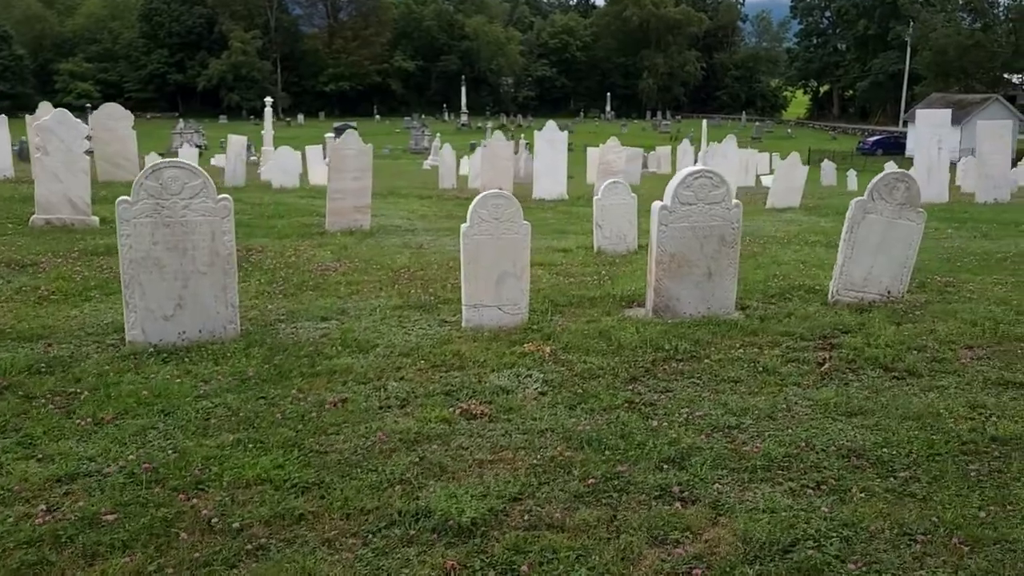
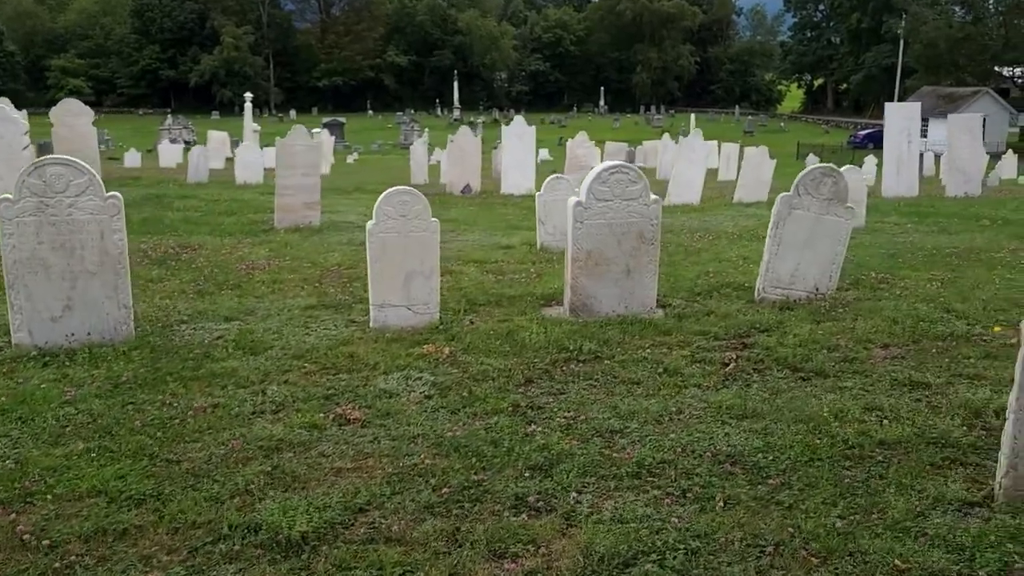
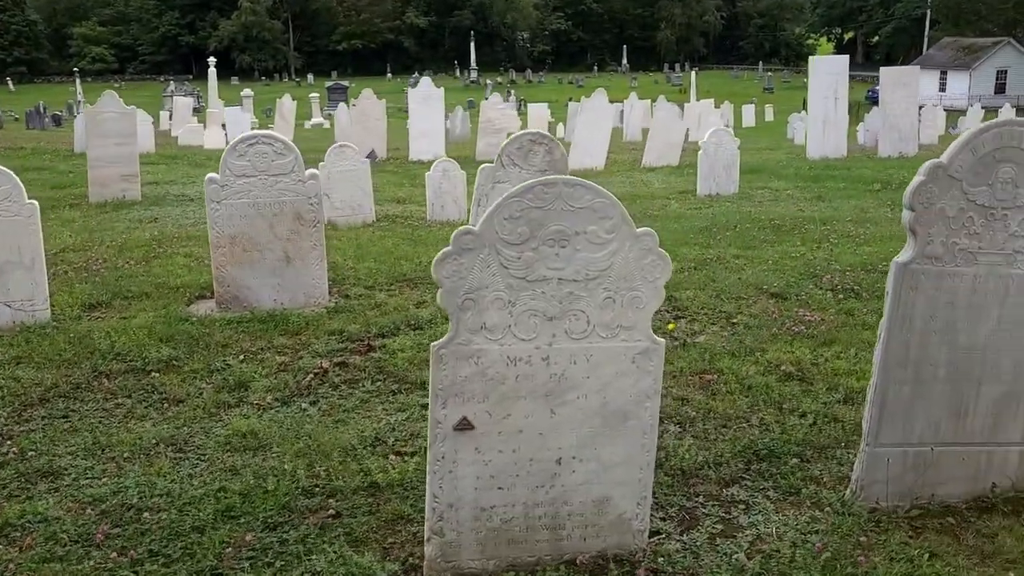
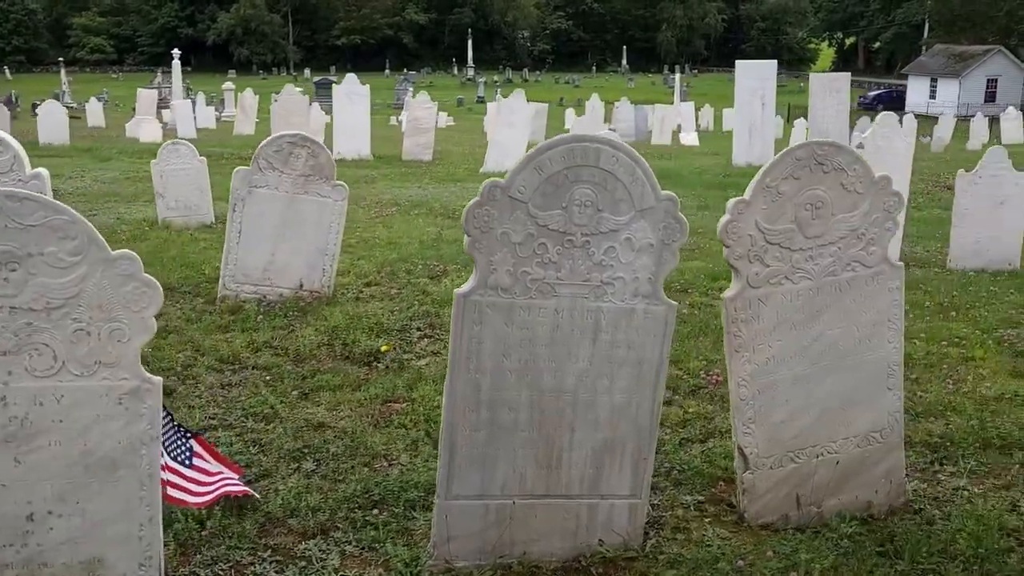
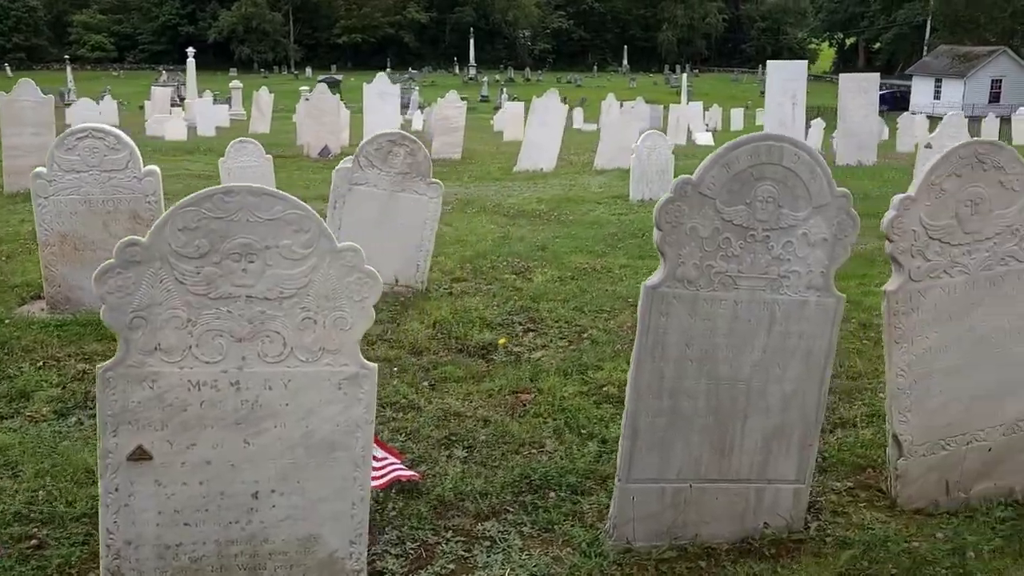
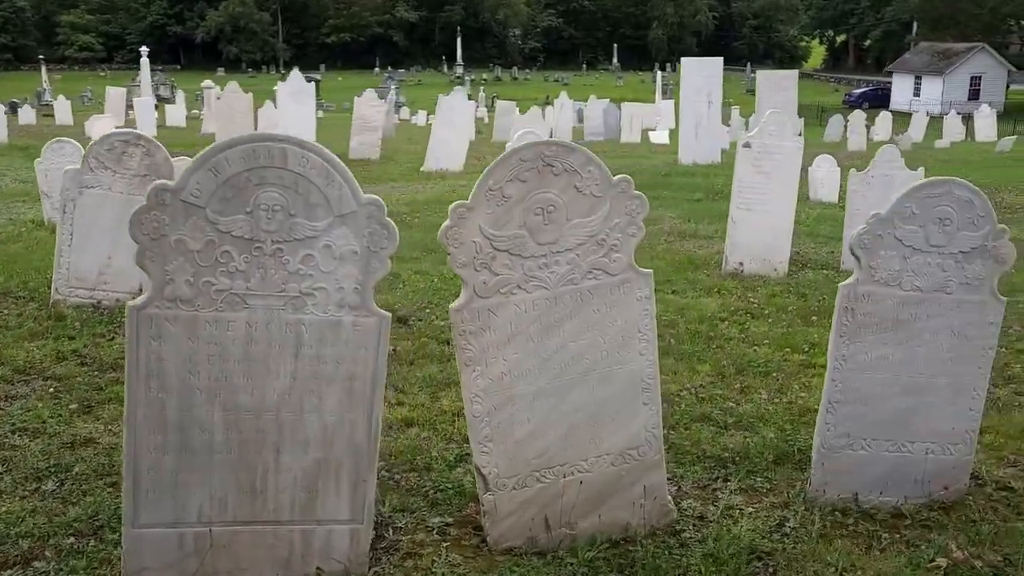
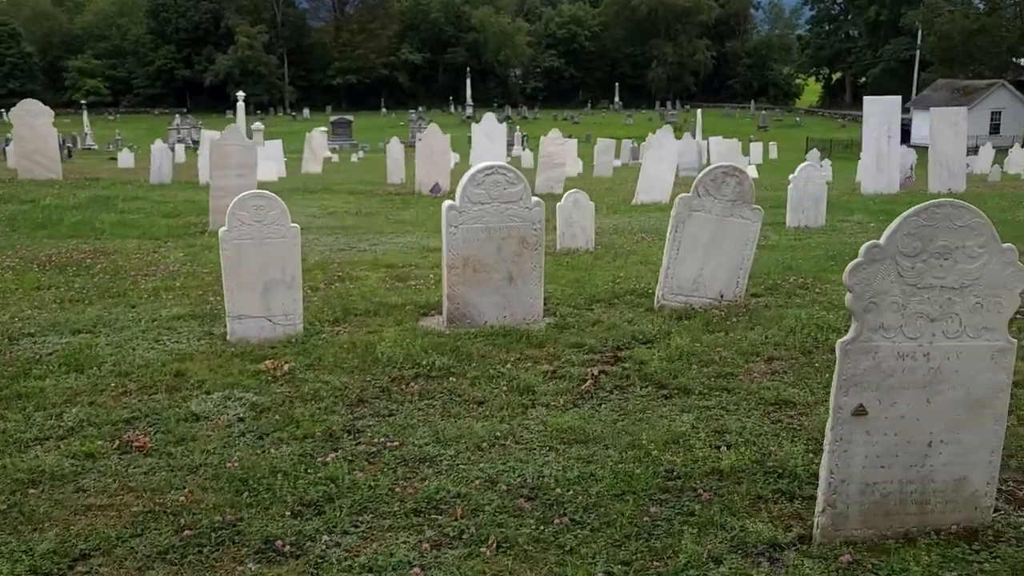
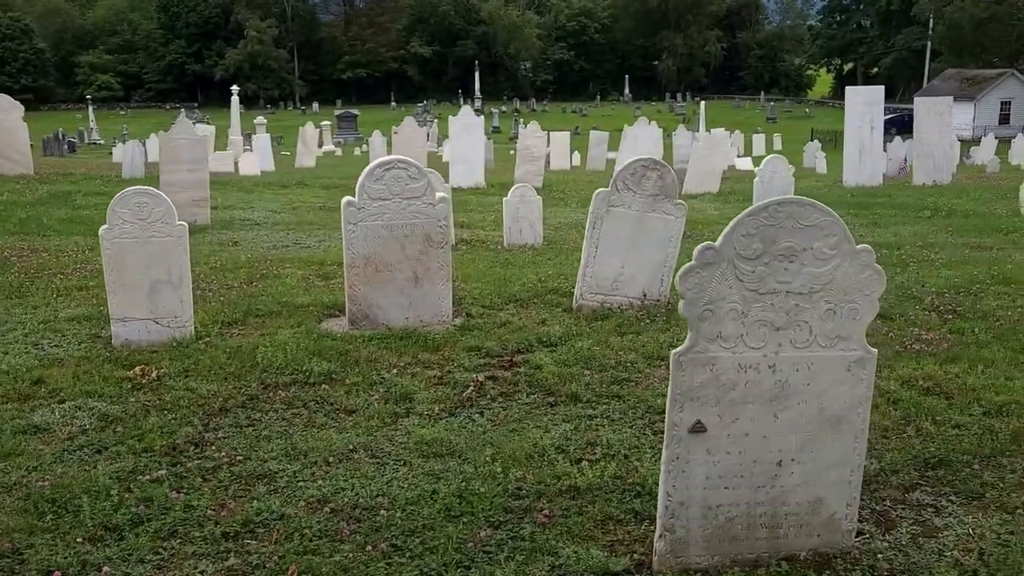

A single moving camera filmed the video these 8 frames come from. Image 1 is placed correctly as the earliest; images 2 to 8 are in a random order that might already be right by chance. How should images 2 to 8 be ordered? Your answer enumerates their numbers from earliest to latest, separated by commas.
2, 7, 8, 3, 5, 4, 6
